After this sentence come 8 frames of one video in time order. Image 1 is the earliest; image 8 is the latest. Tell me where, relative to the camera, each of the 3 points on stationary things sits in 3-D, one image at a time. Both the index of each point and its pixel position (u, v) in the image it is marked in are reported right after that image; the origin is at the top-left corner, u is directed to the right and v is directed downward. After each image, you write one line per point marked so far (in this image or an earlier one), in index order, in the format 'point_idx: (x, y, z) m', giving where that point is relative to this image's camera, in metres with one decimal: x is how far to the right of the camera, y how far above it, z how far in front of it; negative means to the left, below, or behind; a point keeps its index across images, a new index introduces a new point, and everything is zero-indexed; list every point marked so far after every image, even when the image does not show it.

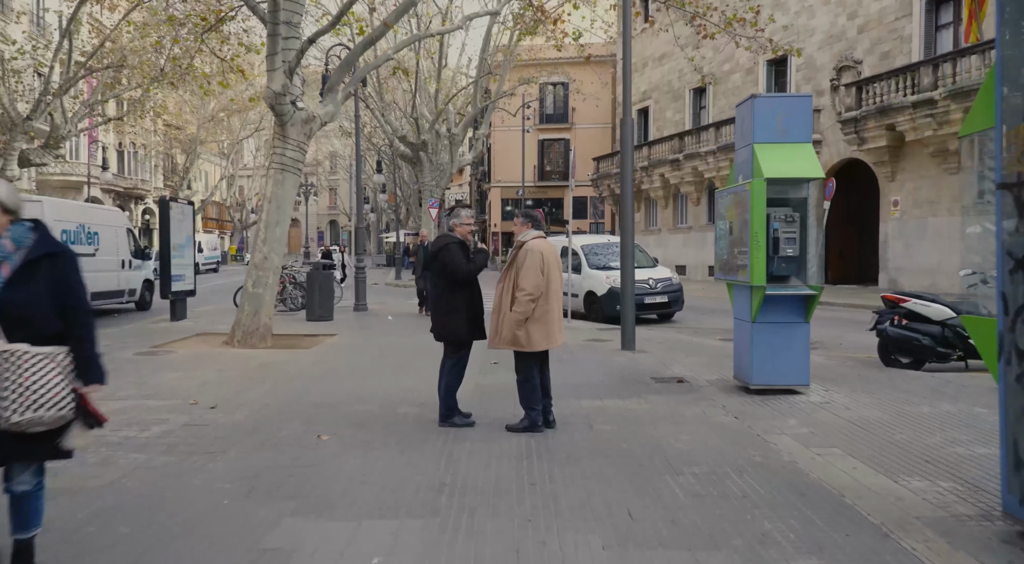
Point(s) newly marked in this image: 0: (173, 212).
0: (-6.4, +1.3, +15.4) m
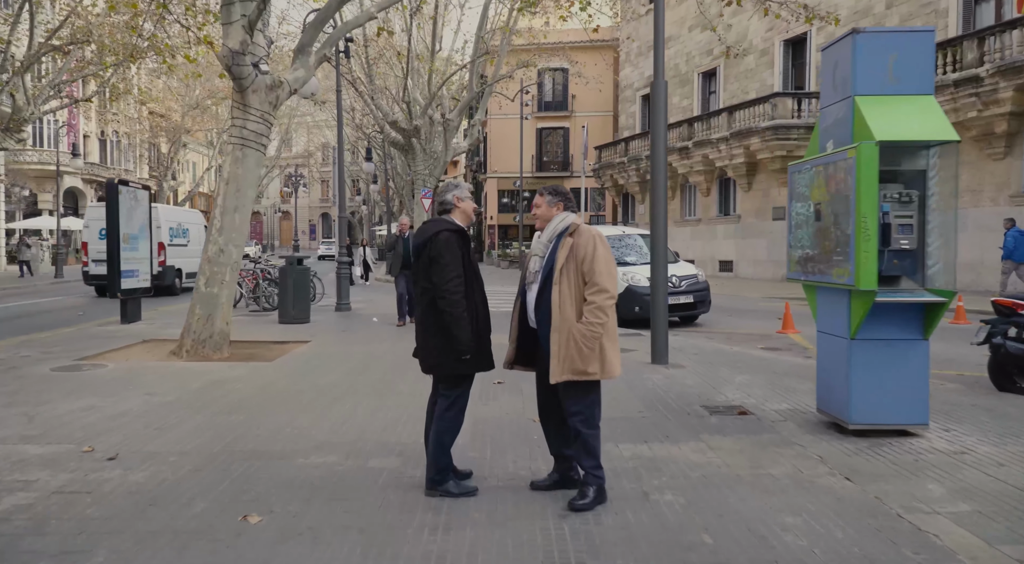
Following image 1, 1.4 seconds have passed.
0: (-6.4, +1.4, +13.3) m
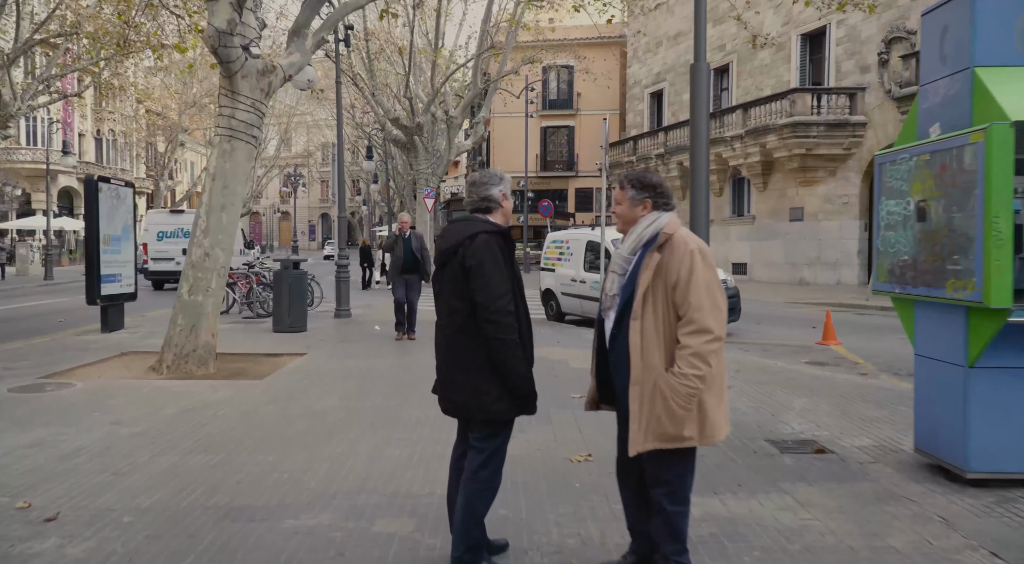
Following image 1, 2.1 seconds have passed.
0: (-6.2, +1.3, +12.3) m
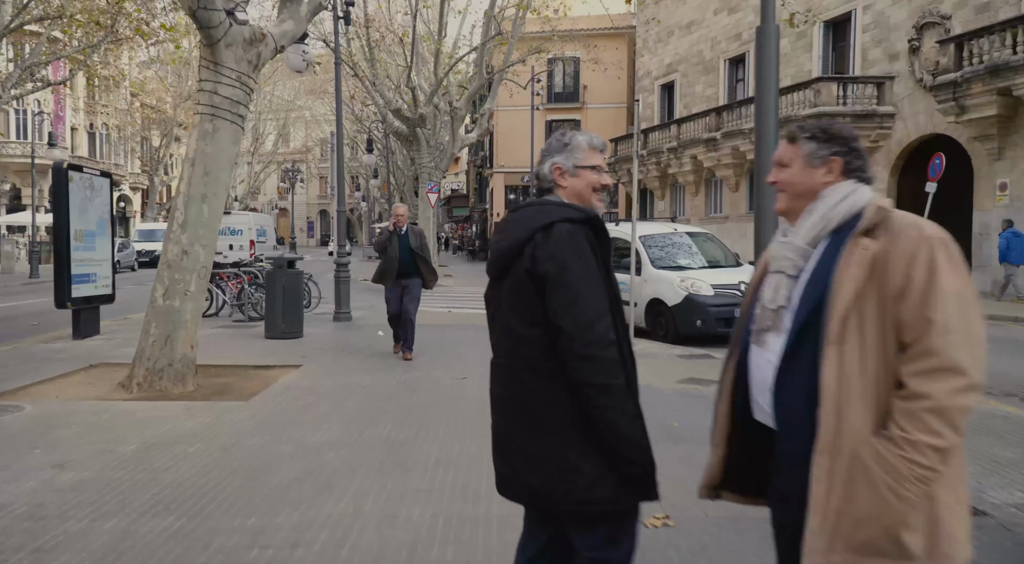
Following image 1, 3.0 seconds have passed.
0: (-5.9, +1.3, +11.0) m
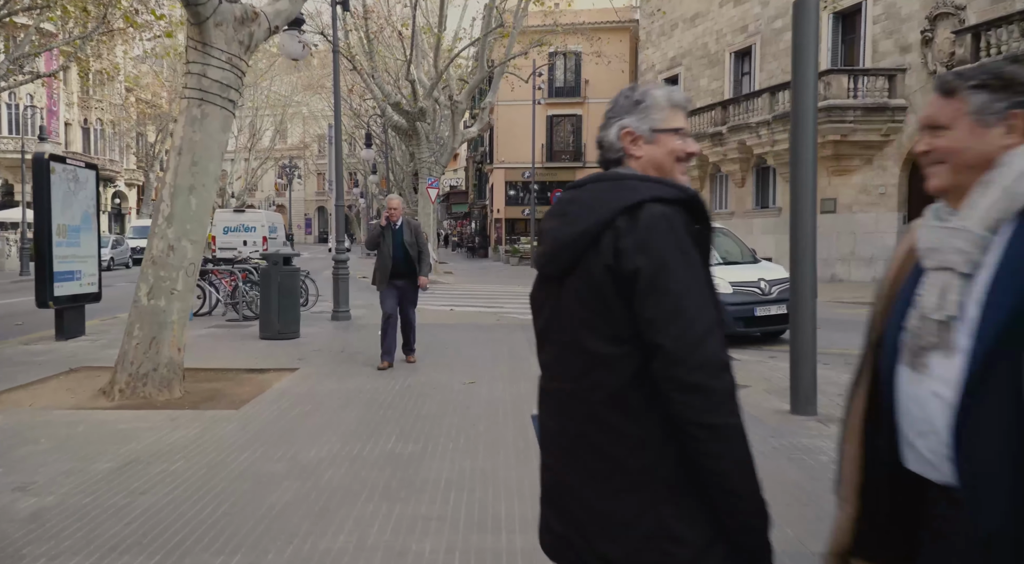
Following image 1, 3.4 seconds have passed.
0: (-5.8, +1.3, +10.4) m
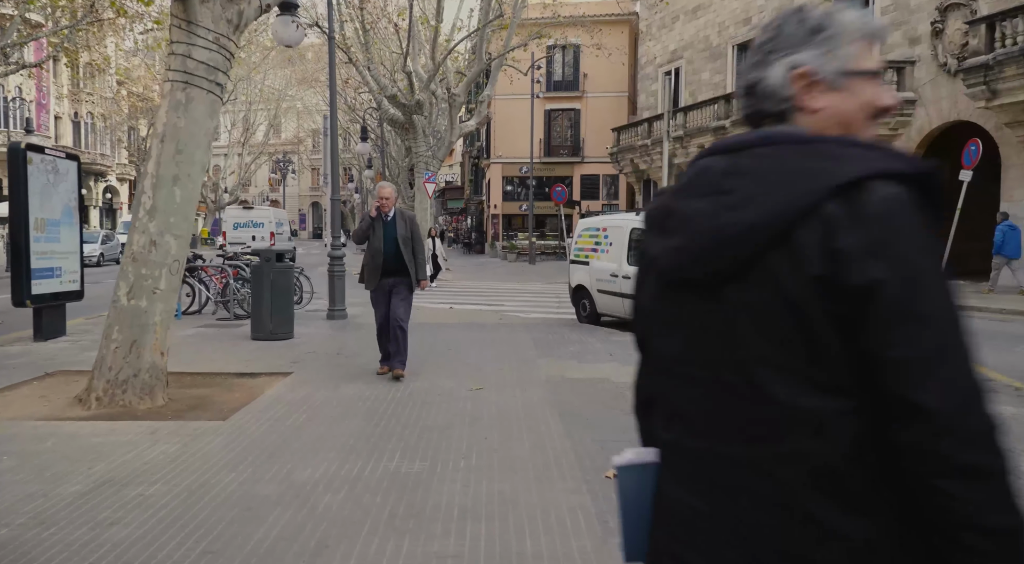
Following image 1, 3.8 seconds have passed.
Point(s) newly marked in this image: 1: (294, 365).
0: (-5.7, +1.3, +9.8) m
1: (-2.2, -0.9, +8.5) m
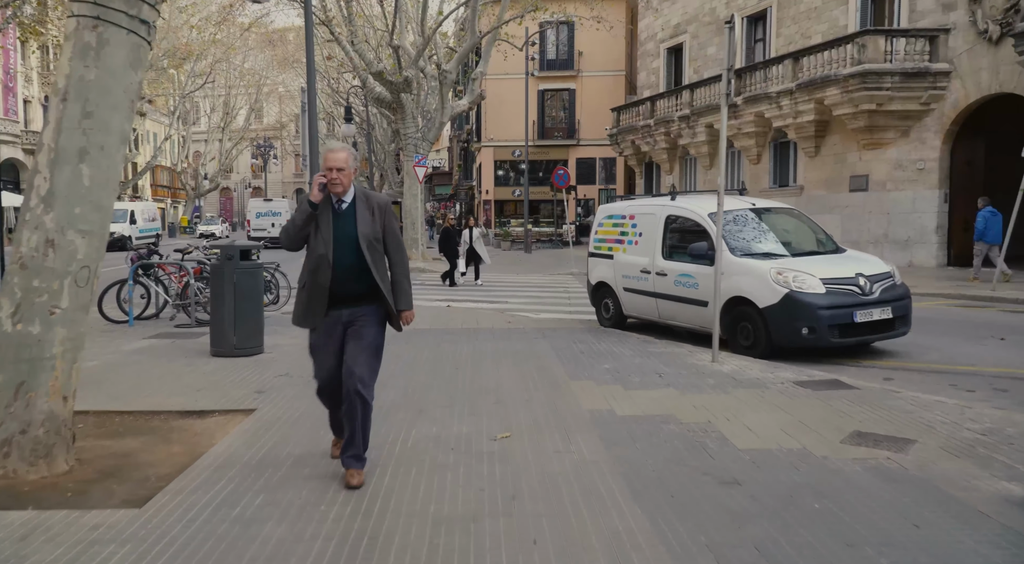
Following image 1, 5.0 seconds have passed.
0: (-5.5, +1.3, +7.8) m
1: (-2.0, -0.9, +6.6) m
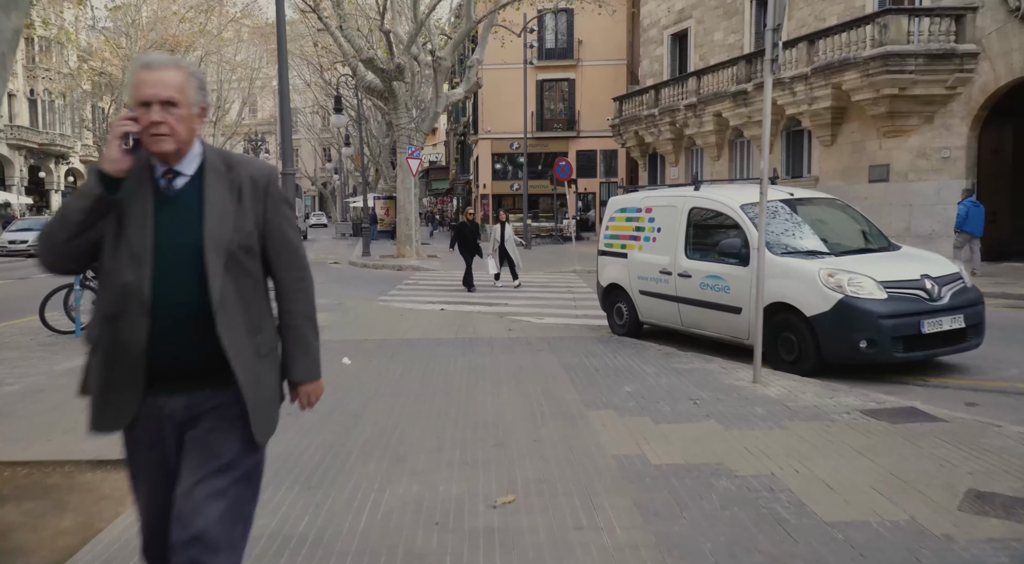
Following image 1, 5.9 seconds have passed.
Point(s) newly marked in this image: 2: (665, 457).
0: (-5.5, +1.2, +6.4) m
1: (-2.0, -1.0, +5.2) m
2: (+0.9, -1.0, +4.7) m
